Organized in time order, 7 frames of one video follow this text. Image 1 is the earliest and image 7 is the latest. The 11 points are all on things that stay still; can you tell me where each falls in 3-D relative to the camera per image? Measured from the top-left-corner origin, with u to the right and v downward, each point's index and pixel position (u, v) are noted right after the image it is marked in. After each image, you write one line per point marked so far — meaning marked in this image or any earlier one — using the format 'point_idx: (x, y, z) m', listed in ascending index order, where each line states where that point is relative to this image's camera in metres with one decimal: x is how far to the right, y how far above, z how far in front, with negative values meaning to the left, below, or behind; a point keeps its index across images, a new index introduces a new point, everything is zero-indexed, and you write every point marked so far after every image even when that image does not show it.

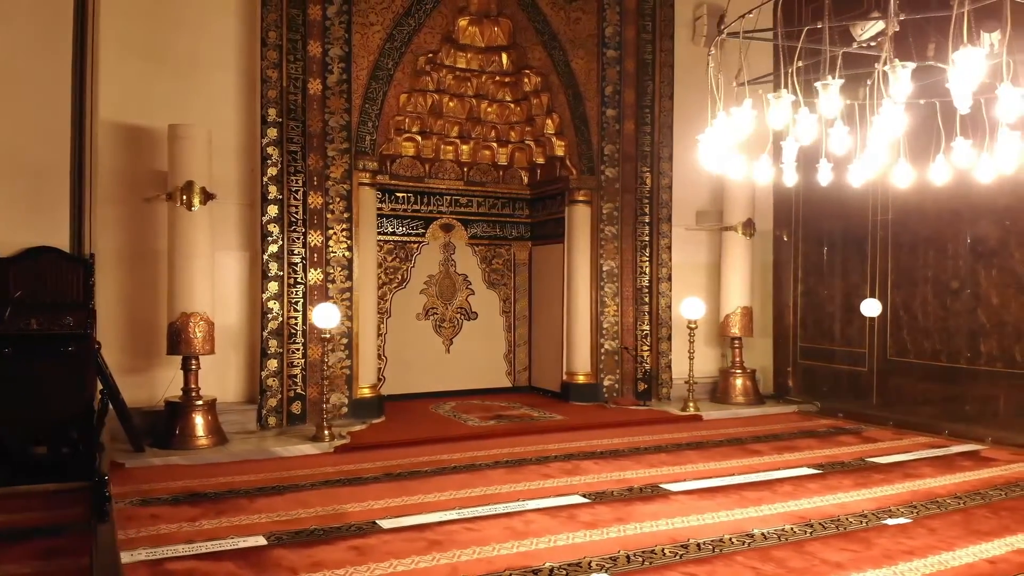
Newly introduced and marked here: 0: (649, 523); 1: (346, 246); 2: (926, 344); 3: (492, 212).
0: (+0.6, -1.1, +3.4) m
1: (-1.3, +0.3, +6.0) m
2: (+3.3, -0.4, +5.8) m
3: (-0.2, +0.8, +7.7) m
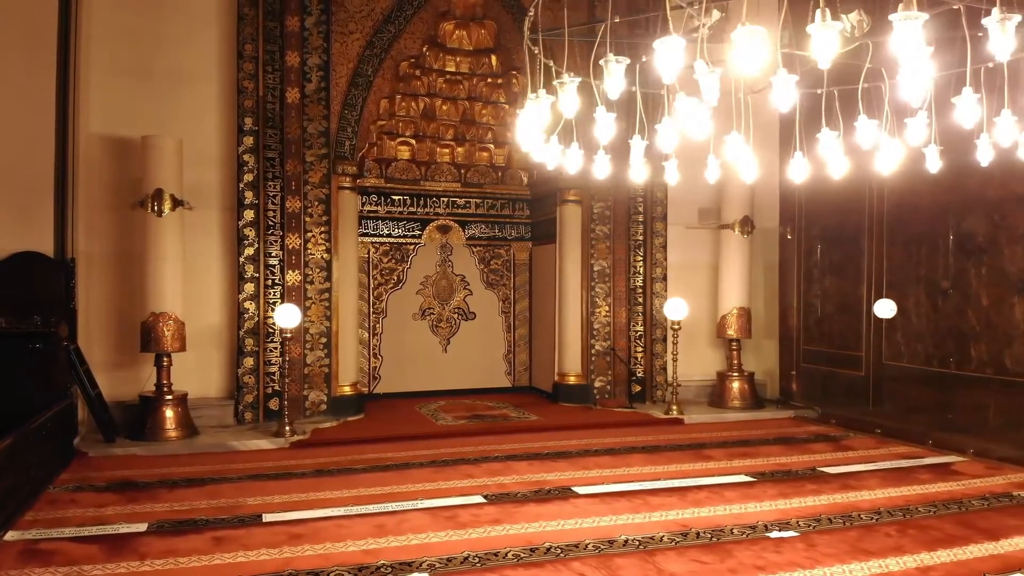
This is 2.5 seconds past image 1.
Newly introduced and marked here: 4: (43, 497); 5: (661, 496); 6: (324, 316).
0: (0.0, -1.1, +3.3) m
1: (-1.6, +0.3, +6.2) m
2: (+3.0, -0.4, +5.4) m
3: (-0.2, +0.8, +7.7) m
4: (-2.4, -1.1, +3.8) m
5: (+0.8, -1.1, +3.8) m
6: (-1.6, -0.2, +6.2) m
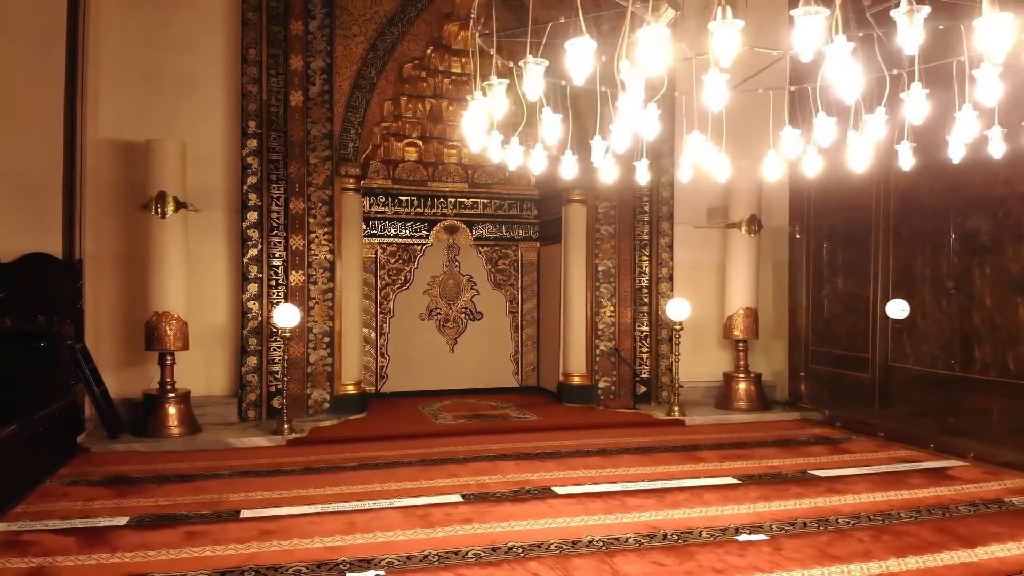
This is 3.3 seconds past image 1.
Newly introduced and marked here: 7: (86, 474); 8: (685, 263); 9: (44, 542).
0: (-0.1, -1.1, +3.3) m
1: (-1.6, +0.3, +6.3) m
2: (+2.9, -0.4, +5.3) m
3: (-0.1, +0.8, +7.8) m
4: (-2.5, -1.1, +3.9) m
5: (+0.6, -1.1, +3.8) m
6: (-1.6, -0.2, +6.3) m
7: (-2.5, -1.1, +4.3) m
8: (+1.7, +0.2, +7.2) m
9: (-1.9, -1.0, +3.1) m
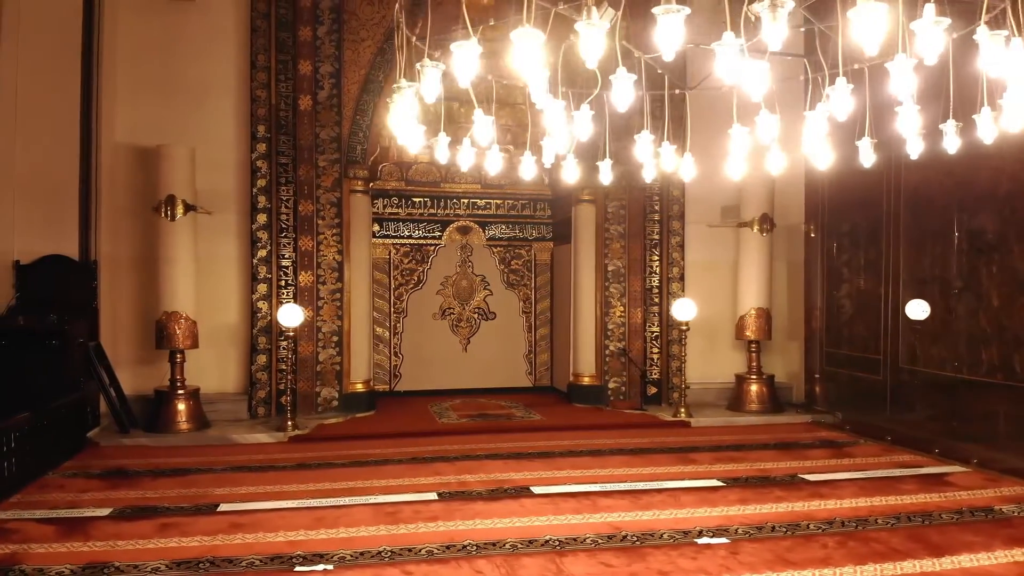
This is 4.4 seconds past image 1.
0: (-0.3, -1.1, +3.4) m
1: (-1.5, +0.3, +6.4) m
2: (+2.9, -0.4, +5.1) m
3: (0.0, +0.8, +7.8) m
4: (-2.6, -1.1, +4.1) m
5: (+0.5, -1.1, +3.7) m
6: (-1.5, -0.2, +6.4) m
7: (-2.6, -1.1, +4.5) m
8: (+1.8, +0.2, +7.1) m
9: (-2.1, -1.0, +3.2) m
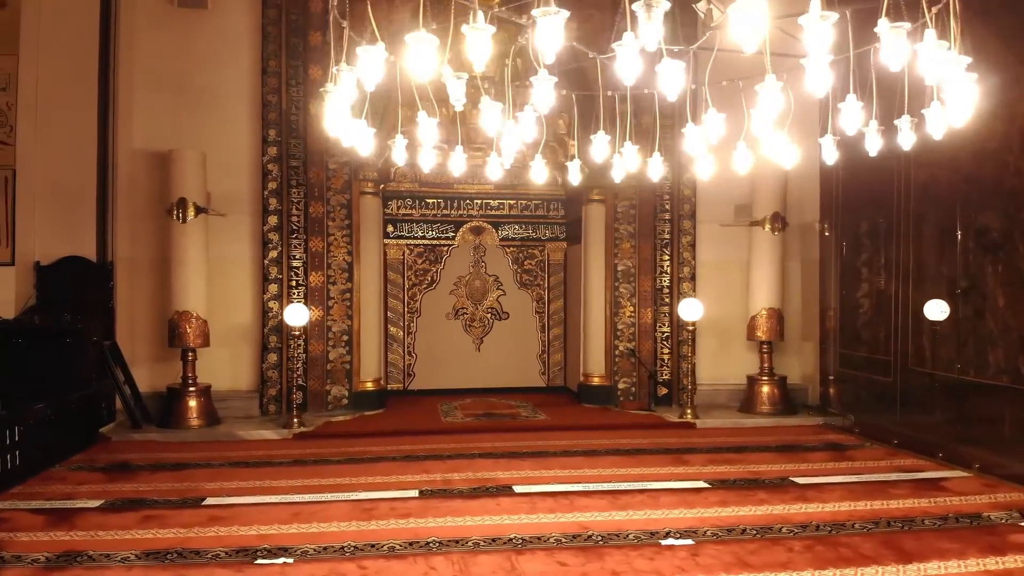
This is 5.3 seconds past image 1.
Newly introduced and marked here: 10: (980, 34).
0: (-0.4, -1.1, +3.4) m
1: (-1.5, +0.3, +6.5) m
2: (+2.9, -0.4, +4.9) m
3: (+0.1, +0.8, +7.8) m
4: (-2.7, -1.1, +4.3) m
5: (+0.4, -1.1, +3.7) m
6: (-1.5, -0.2, +6.6) m
7: (-2.6, -1.1, +4.7) m
8: (+1.9, +0.2, +7.1) m
9: (-2.2, -1.1, +3.4) m
10: (+2.9, +1.6, +4.6) m
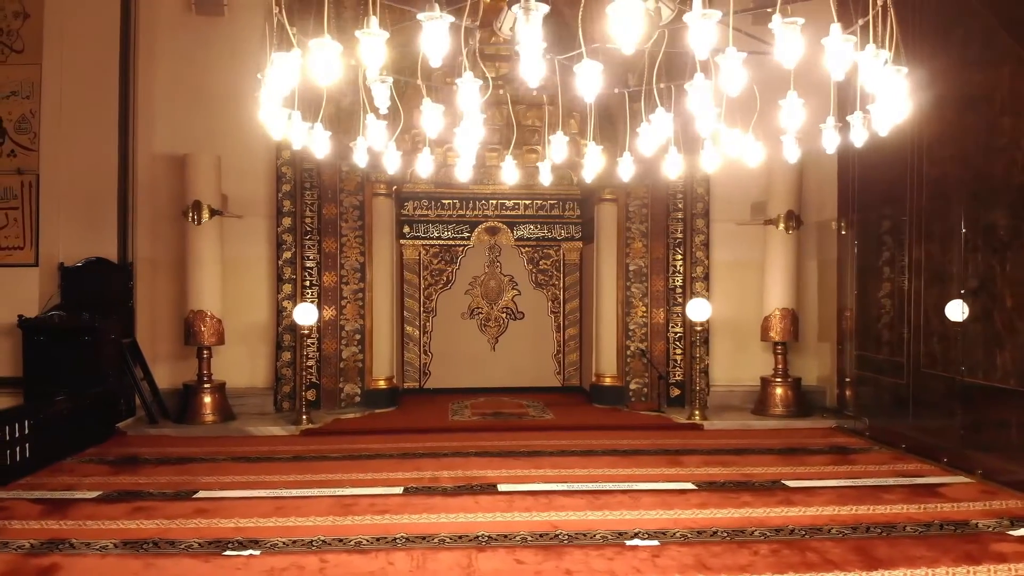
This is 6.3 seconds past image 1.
0: (-0.5, -1.1, +3.5) m
1: (-1.4, +0.3, +6.7) m
2: (+2.8, -0.4, +4.8) m
3: (+0.3, +0.8, +7.8) m
4: (-2.8, -1.1, +4.5) m
5: (+0.3, -1.1, +3.7) m
6: (-1.4, -0.2, +6.7) m
7: (-2.7, -1.1, +4.9) m
8: (+2.0, +0.2, +7.0) m
9: (-2.4, -1.1, +3.5) m
10: (+2.8, +1.6, +4.4) m
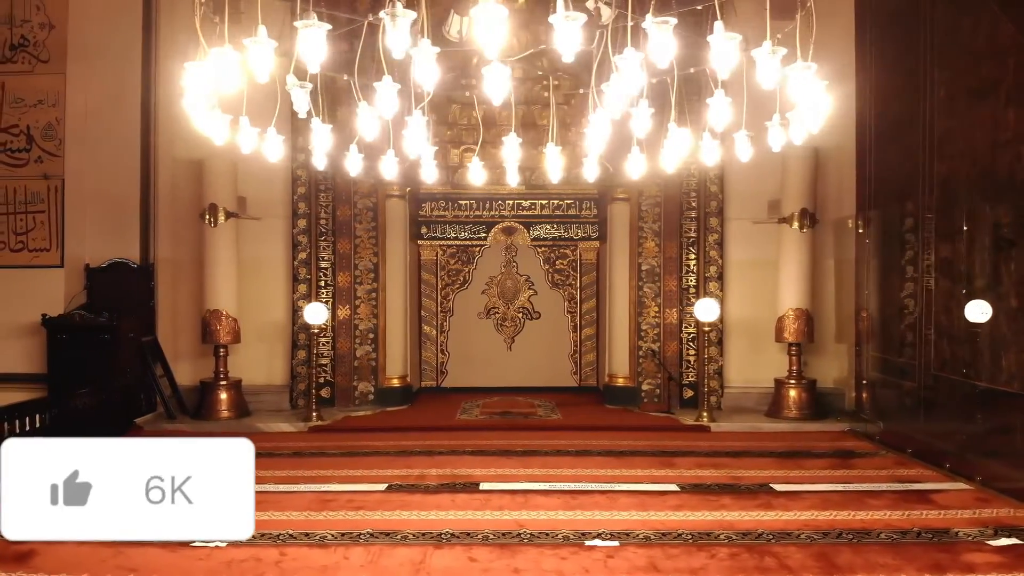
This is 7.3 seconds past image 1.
0: (-0.6, -1.1, +3.5) m
1: (-1.3, +0.3, +6.8) m
2: (+2.8, -0.4, +4.6) m
3: (+0.5, +0.8, +7.8) m
4: (-2.8, -1.1, +4.7) m
5: (+0.2, -1.1, +3.7) m
6: (-1.3, -0.2, +6.8) m
7: (-2.7, -1.1, +5.1) m
8: (+2.1, +0.2, +6.8) m
9: (-2.5, -1.1, +3.7) m
10: (+2.8, +1.6, +4.2) m
